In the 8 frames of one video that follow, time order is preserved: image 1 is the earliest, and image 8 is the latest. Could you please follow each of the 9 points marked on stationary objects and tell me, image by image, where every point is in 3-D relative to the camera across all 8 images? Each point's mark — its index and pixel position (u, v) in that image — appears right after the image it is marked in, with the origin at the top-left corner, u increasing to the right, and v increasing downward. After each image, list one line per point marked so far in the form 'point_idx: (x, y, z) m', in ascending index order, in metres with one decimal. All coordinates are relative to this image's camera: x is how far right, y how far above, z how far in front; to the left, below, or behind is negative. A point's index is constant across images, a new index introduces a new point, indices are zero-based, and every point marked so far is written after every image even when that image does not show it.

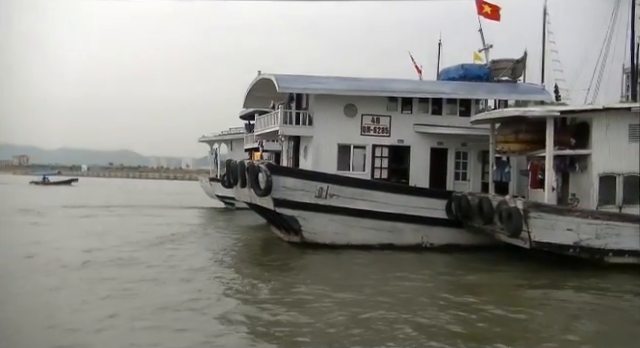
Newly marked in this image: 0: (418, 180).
0: (+2.2, -0.1, +14.6) m
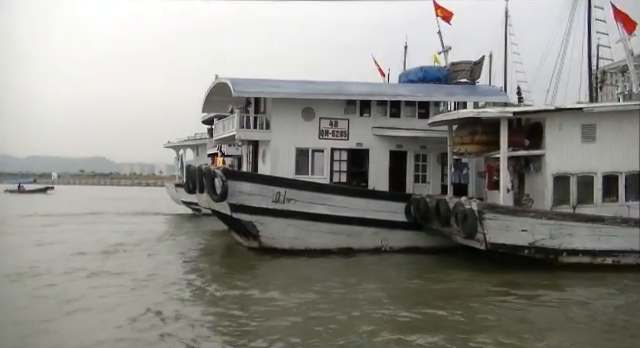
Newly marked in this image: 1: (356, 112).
0: (+1.3, -0.2, +14.5) m
1: (+0.8, +1.4, +14.5) m
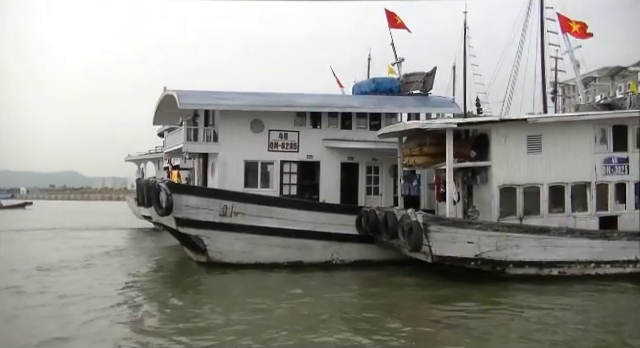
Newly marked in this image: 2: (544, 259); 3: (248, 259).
0: (+0.2, -0.5, +14.3) m
1: (-0.3, +1.1, +14.3) m
2: (+4.1, -1.6, +11.7) m
3: (-1.5, -1.8, +13.4) m
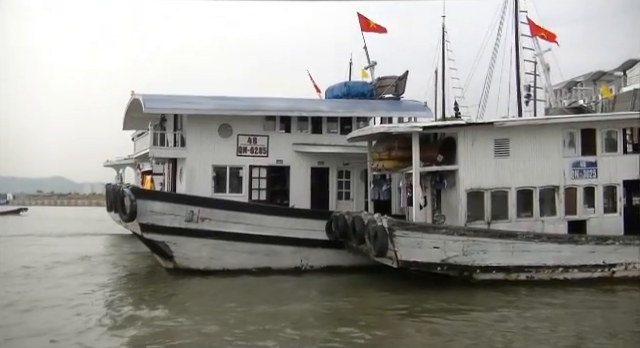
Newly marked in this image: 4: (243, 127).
0: (-0.5, -0.6, +14.2) m
1: (-1.0, +1.0, +14.2) m
2: (+3.5, -1.6, +11.6) m
3: (-2.2, -1.9, +13.2) m
4: (-1.7, +1.0, +14.0) m
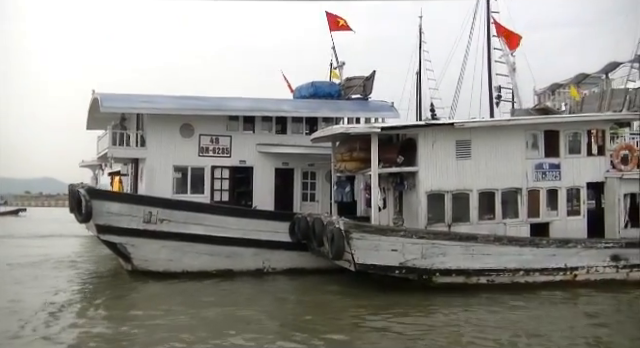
0: (-1.3, -0.6, +14.0) m
1: (-1.8, +1.0, +14.0) m
2: (+2.7, -1.7, +11.4) m
3: (-3.0, -1.9, +13.0) m
4: (-2.5, +1.0, +13.7) m
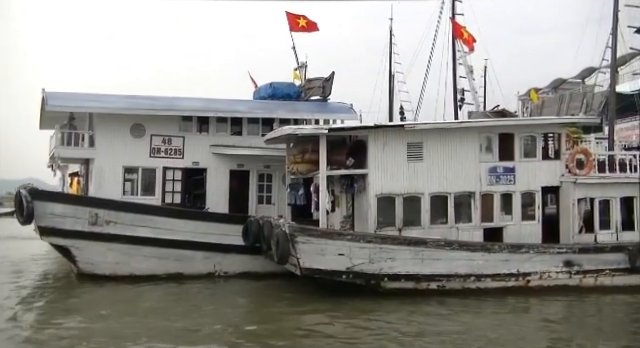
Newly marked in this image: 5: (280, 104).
0: (-2.2, -0.6, +13.7) m
1: (-2.7, +1.0, +13.7) m
2: (+1.8, -1.7, +11.1) m
3: (-3.9, -1.9, +12.6) m
4: (-3.4, +1.0, +13.4) m
5: (-0.9, +1.6, +14.3) m
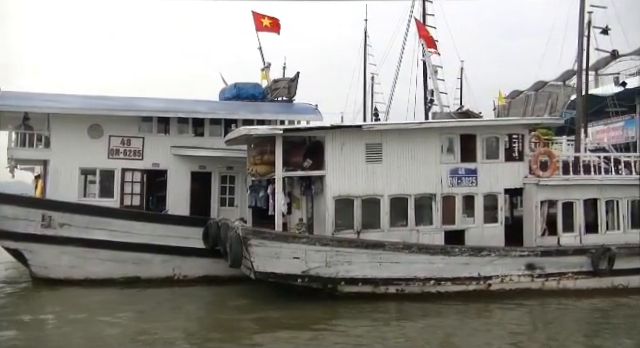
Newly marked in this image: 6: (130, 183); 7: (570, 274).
0: (-3.0, -0.7, +13.4) m
1: (-3.5, +0.9, +13.4) m
2: (+1.0, -1.8, +10.9) m
3: (-4.7, -2.0, +12.3) m
4: (-4.2, +1.0, +13.2) m
5: (-1.7, +1.5, +14.1) m
6: (-3.9, -0.2, +13.2) m
7: (+4.6, -1.9, +11.8) m
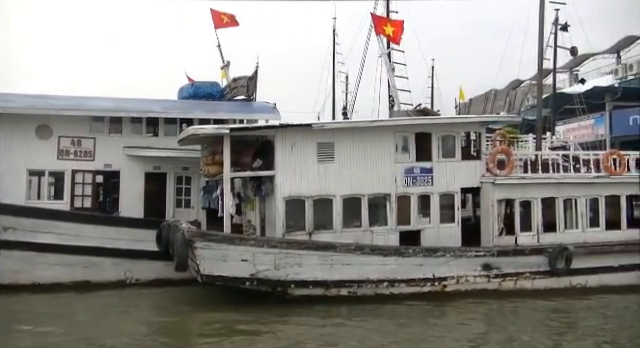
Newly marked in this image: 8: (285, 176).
0: (-3.9, -0.7, +13.1) m
1: (-4.4, +0.9, +13.1) m
2: (+0.2, -1.8, +10.6) m
3: (-5.6, -2.0, +12.0) m
4: (-5.1, +0.9, +12.8) m
5: (-2.6, +1.5, +13.8) m
6: (-4.8, -0.2, +12.8) m
7: (+3.8, -1.8, +11.6) m
8: (-0.6, 0.0, +10.9) m
